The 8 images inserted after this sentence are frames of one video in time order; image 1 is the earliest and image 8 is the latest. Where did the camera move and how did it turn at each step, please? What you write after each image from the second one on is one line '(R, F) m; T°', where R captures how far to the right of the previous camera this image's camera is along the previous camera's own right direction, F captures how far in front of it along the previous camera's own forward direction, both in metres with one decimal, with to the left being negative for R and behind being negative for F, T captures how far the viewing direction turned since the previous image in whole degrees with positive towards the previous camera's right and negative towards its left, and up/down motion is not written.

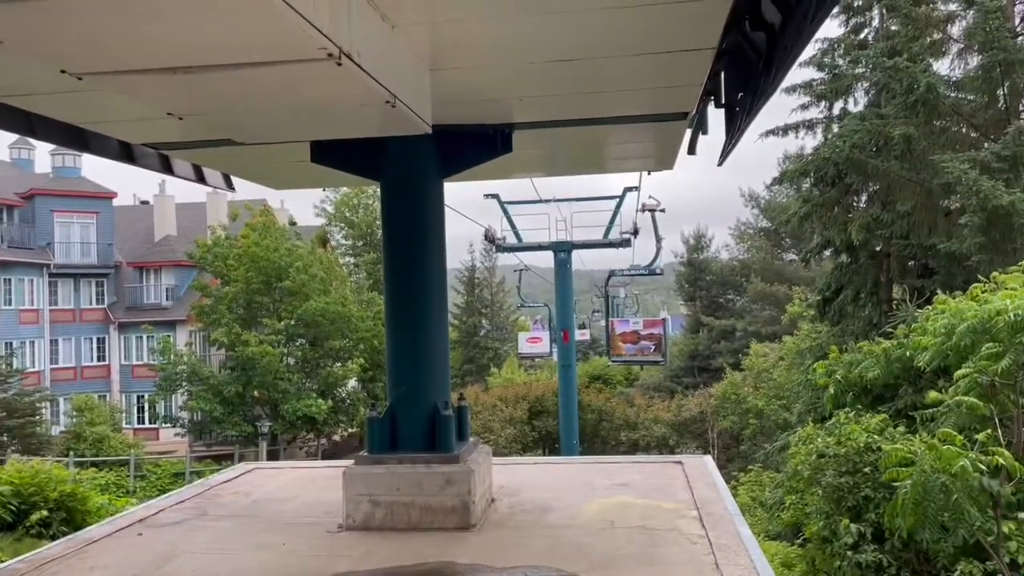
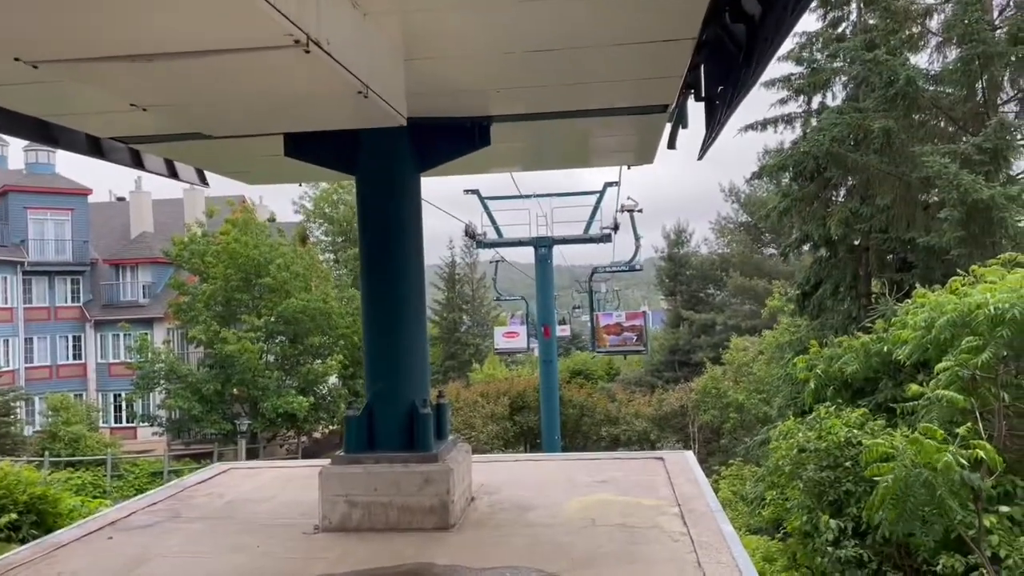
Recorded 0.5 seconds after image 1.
(0.0, +0.1) m; +1°
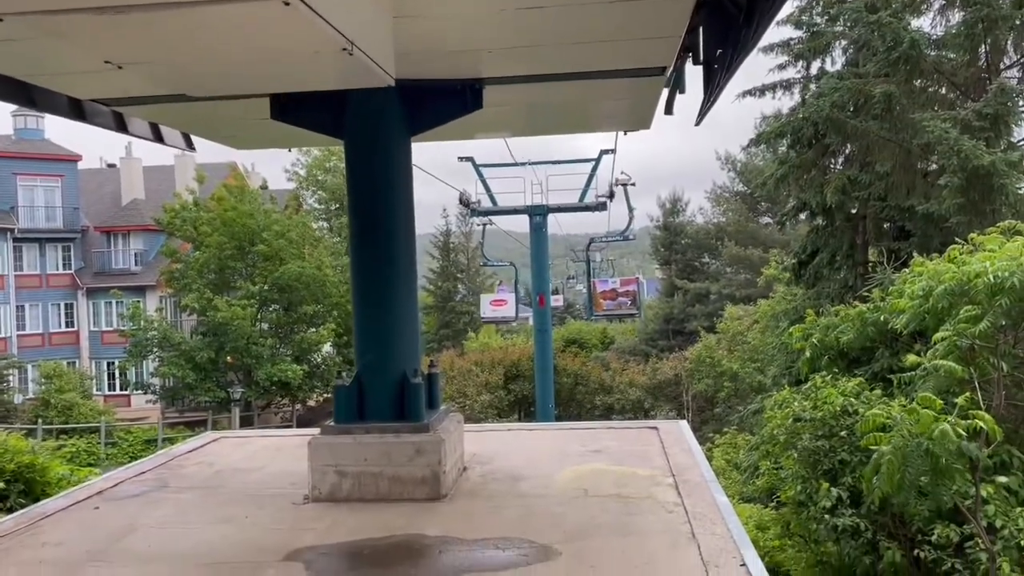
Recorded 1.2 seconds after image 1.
(0.0, +0.1) m; 0°
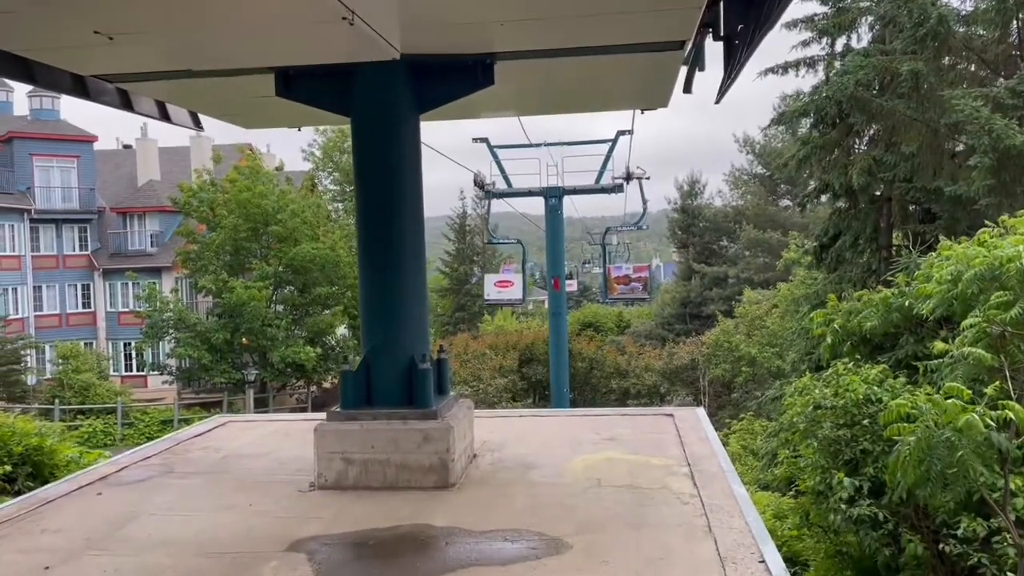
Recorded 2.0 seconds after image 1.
(0.0, +0.2) m; -1°
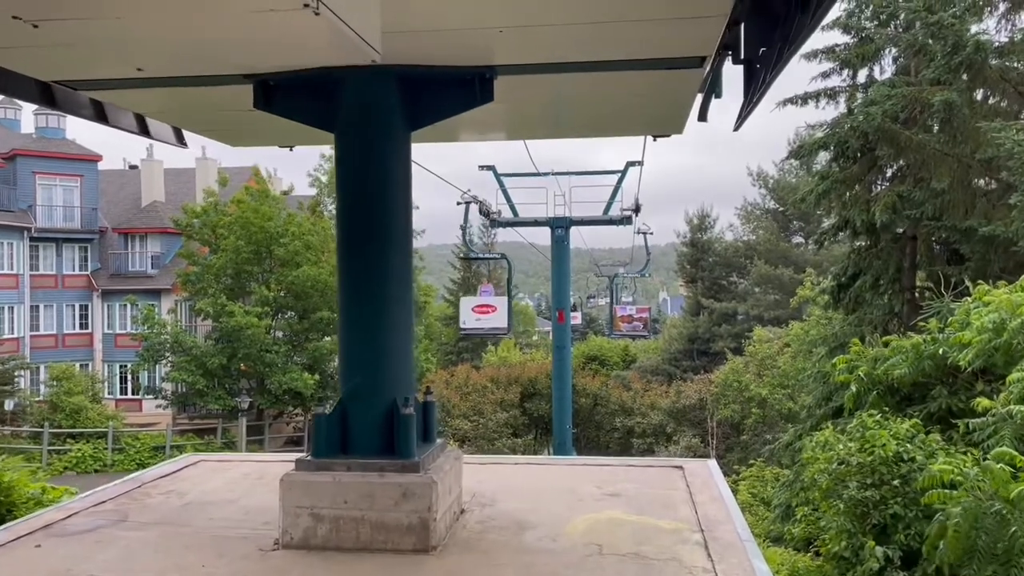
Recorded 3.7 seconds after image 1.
(+0.1, +0.5) m; 0°
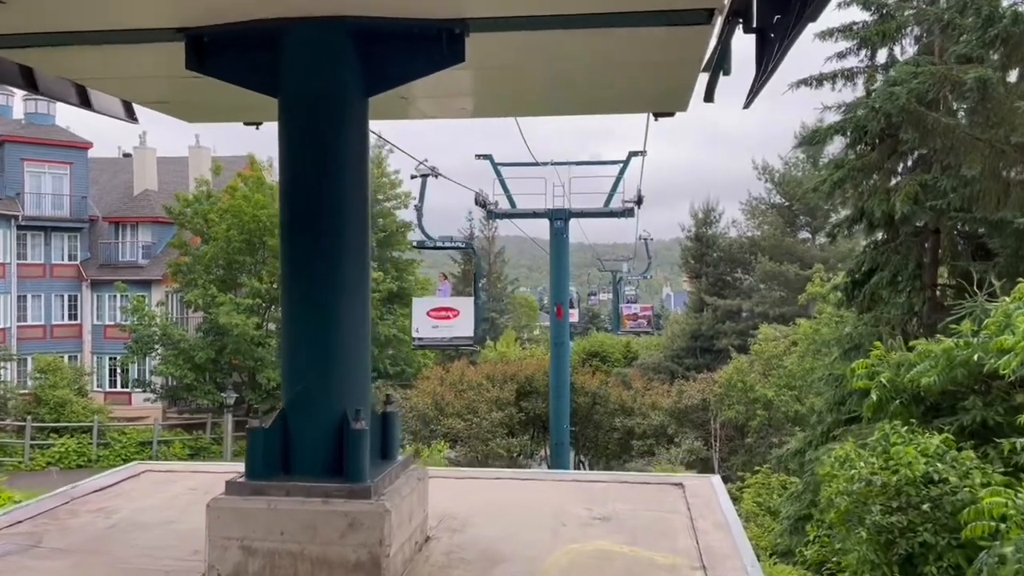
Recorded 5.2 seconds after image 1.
(+0.1, +0.6) m; 0°
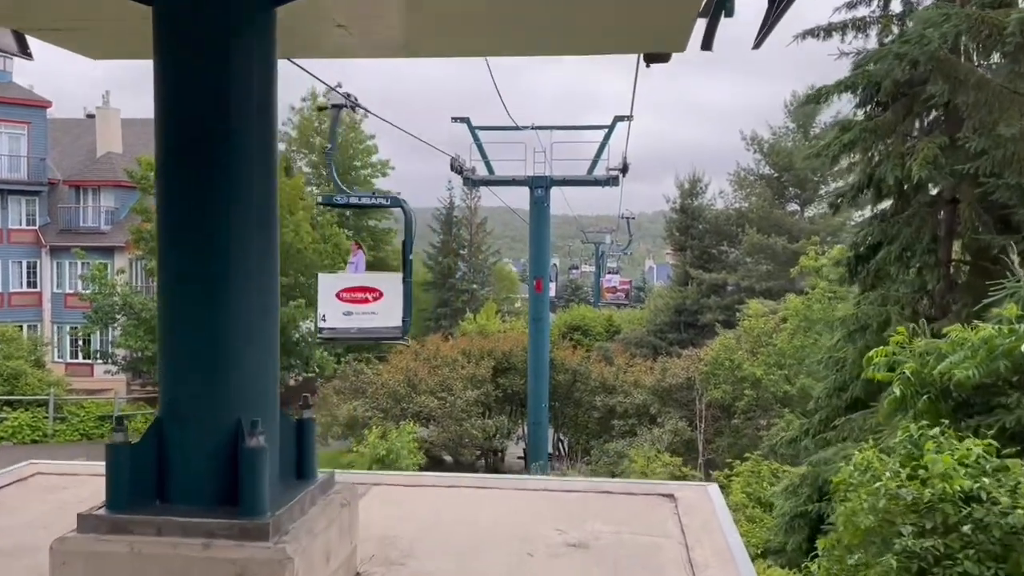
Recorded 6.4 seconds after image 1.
(+0.1, +0.9) m; +1°
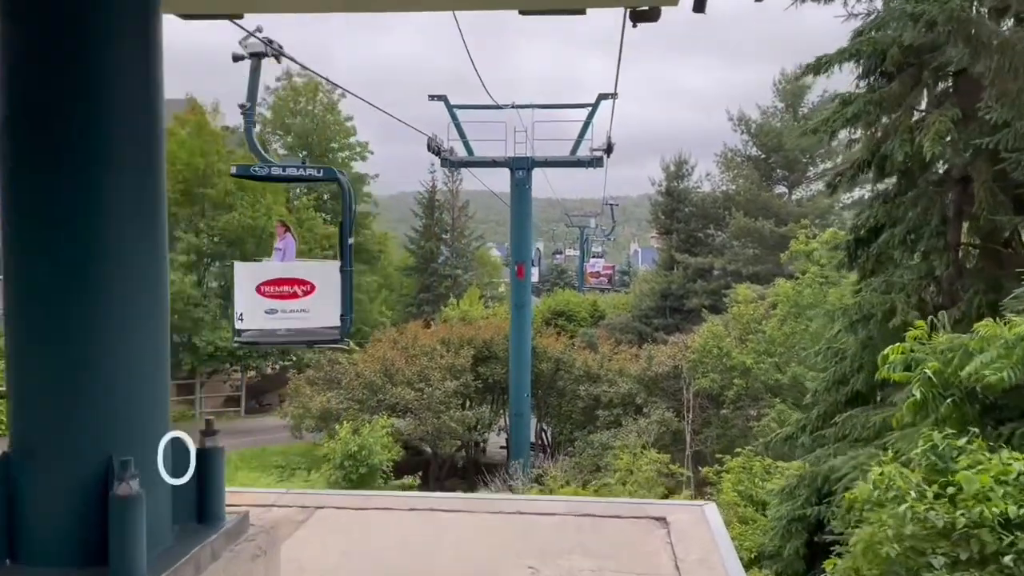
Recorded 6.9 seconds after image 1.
(+0.1, +0.6) m; +1°
